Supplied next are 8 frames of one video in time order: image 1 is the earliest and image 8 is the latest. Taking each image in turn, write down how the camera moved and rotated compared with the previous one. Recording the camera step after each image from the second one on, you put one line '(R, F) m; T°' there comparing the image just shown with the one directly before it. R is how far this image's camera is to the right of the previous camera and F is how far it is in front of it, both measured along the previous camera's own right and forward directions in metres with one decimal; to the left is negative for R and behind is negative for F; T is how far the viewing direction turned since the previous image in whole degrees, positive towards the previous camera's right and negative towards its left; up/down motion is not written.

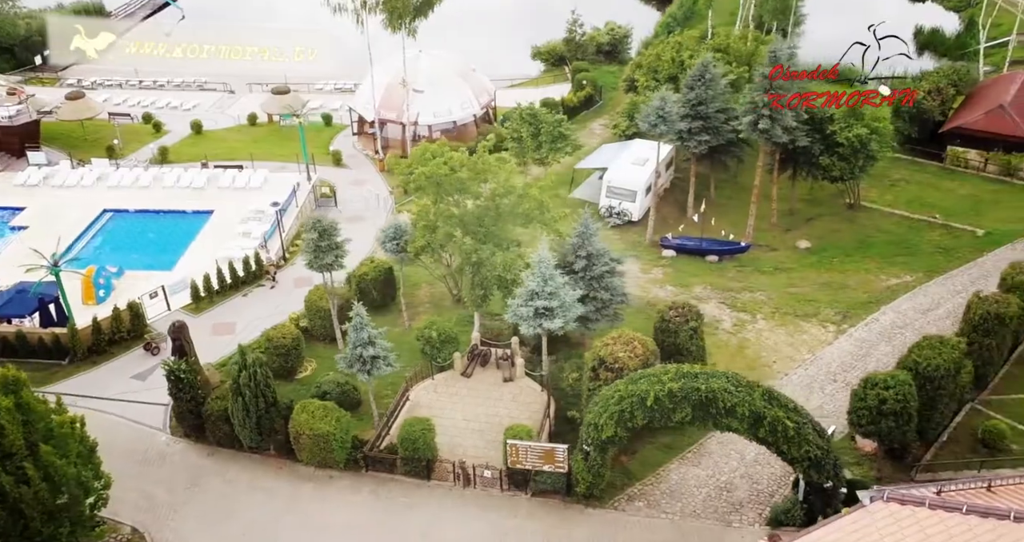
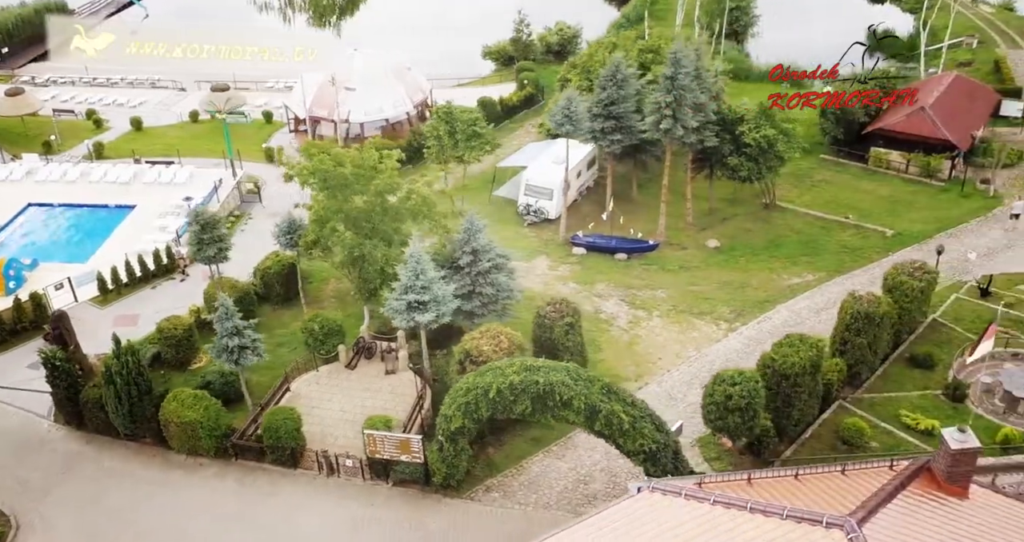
(+4.9, -0.6) m; -1°
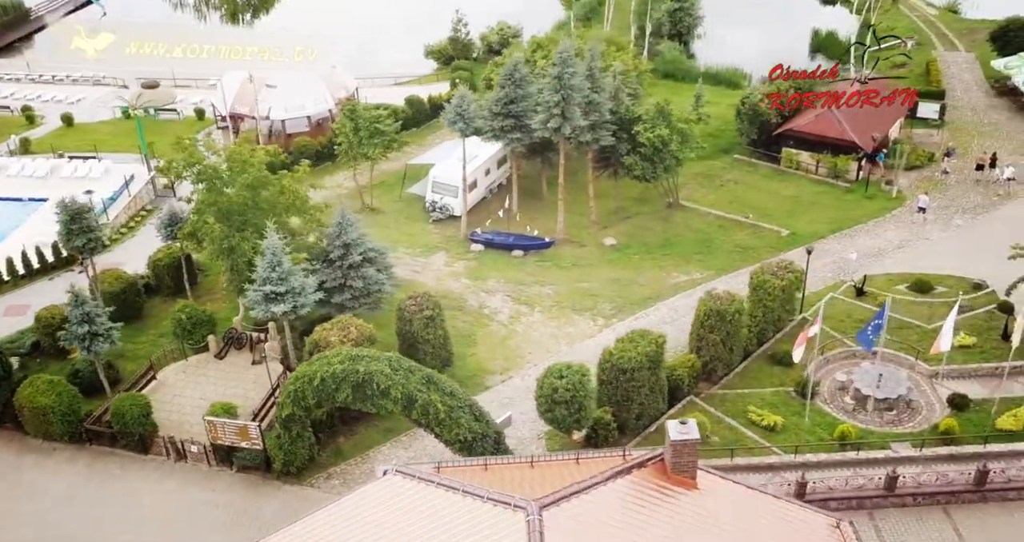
(+5.7, -0.6) m; -1°
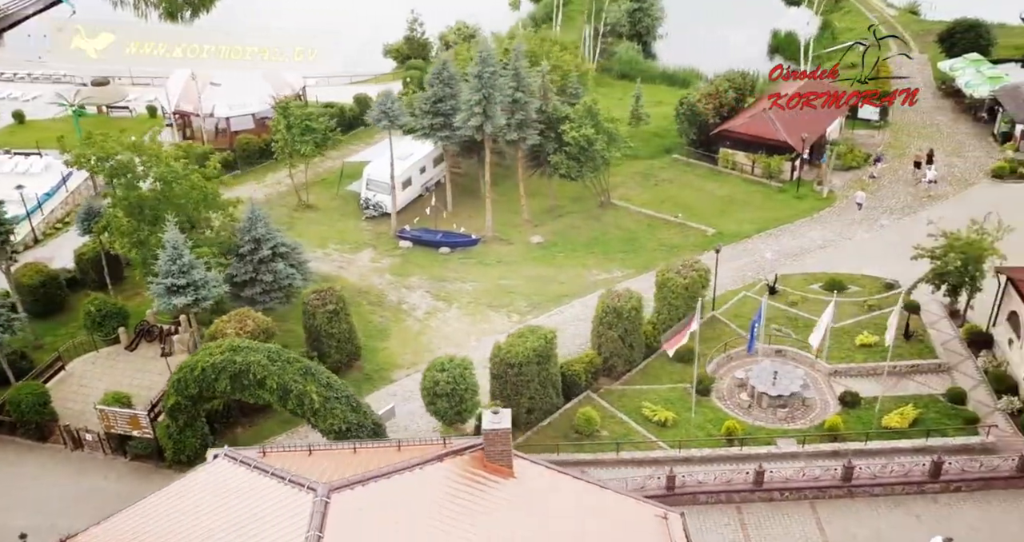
(+4.1, -0.4) m; -1°
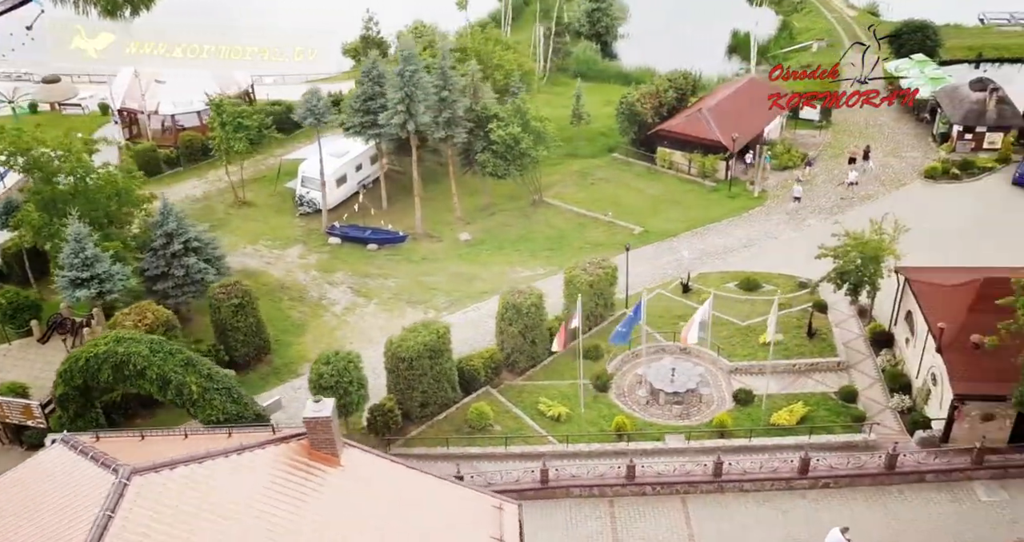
(+4.1, -0.3) m; -1°
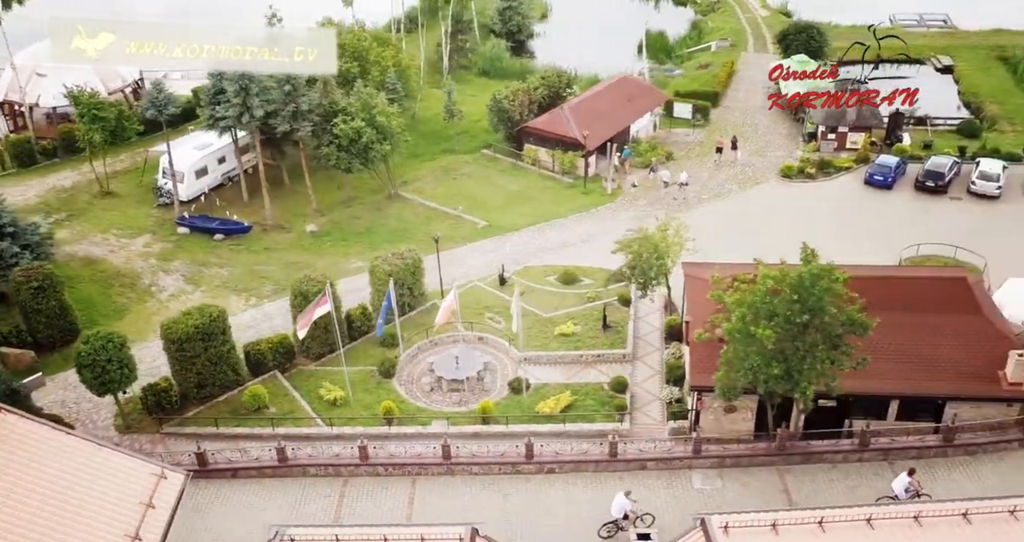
(+8.9, -0.7) m; -1°
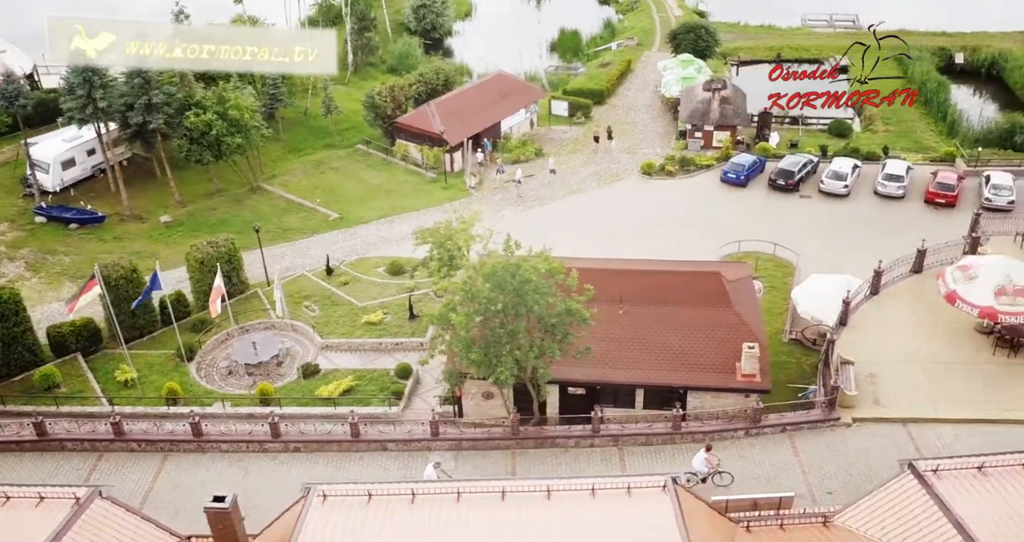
(+8.9, -0.8) m; -1°
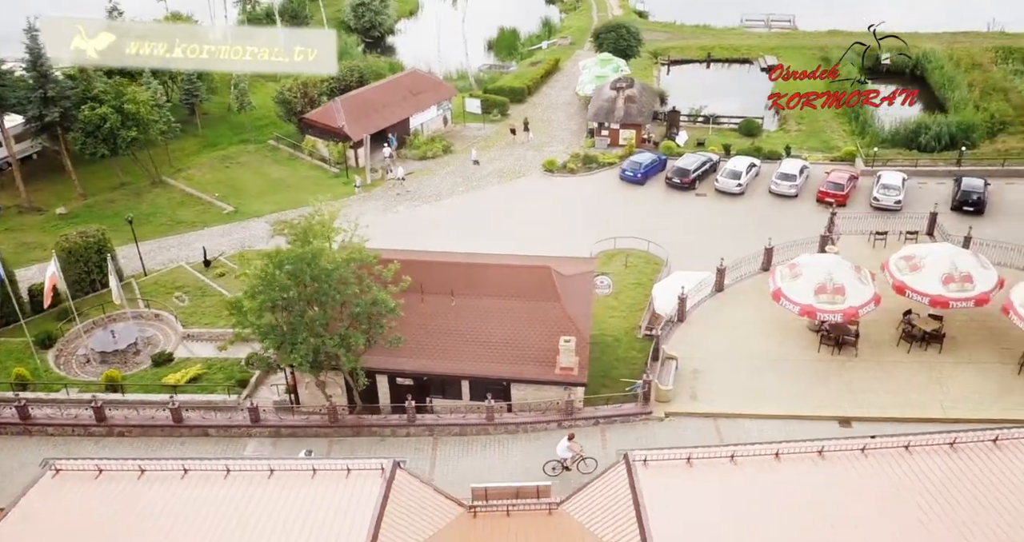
(+6.5, -0.3) m; -1°
